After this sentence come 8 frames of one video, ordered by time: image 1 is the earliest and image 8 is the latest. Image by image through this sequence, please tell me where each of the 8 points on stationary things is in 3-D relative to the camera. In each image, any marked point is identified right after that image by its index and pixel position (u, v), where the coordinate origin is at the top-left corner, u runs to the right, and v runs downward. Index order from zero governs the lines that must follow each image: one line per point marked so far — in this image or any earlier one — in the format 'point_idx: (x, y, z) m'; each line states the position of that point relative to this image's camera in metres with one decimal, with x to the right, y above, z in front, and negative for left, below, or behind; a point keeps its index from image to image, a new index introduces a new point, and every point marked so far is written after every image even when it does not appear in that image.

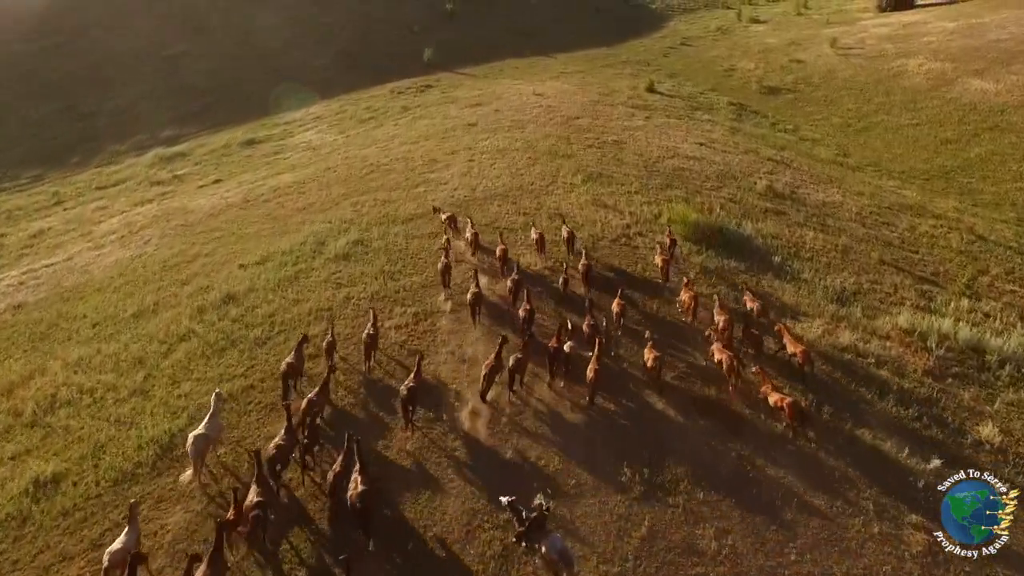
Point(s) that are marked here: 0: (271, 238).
0: (-7.1, +1.5, +18.7) m
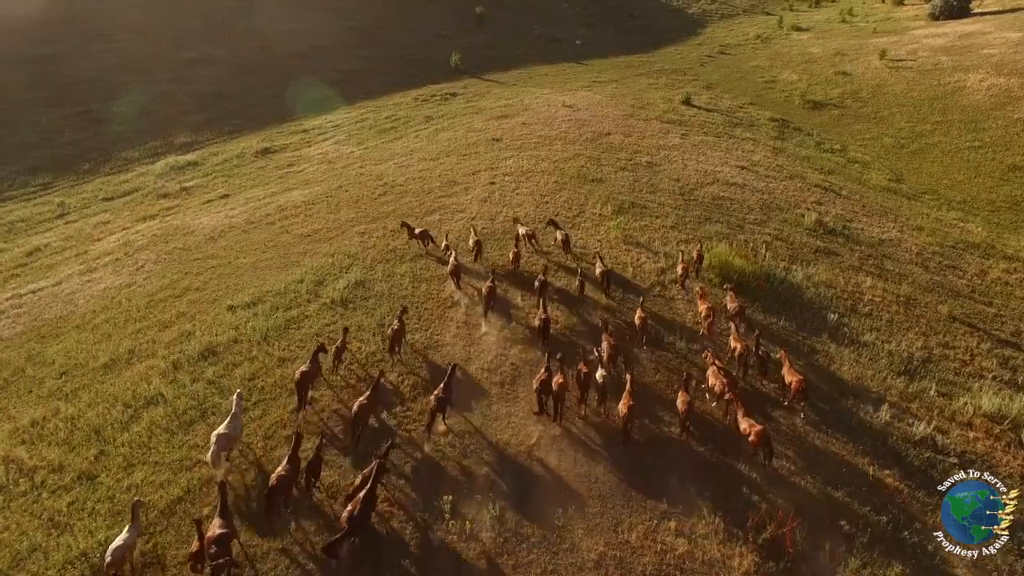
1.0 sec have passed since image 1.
0: (-6.5, +0.4, +17.1) m
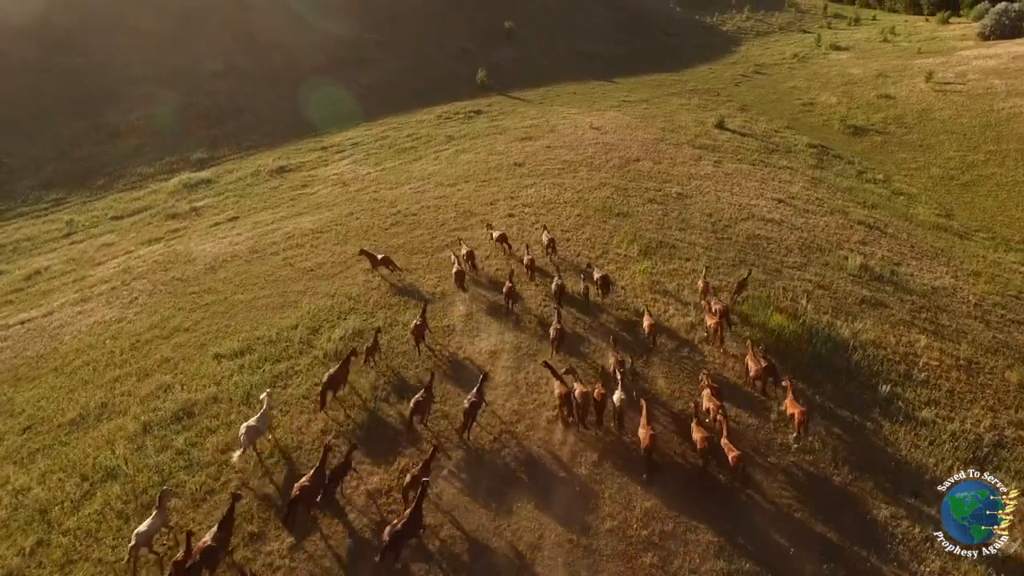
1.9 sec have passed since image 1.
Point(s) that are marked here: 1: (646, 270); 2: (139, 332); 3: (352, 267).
0: (-6.2, -0.6, +15.9) m
1: (+3.6, +0.3, +17.5) m
2: (-9.1, -1.1, +15.6) m
3: (-4.6, +0.5, +17.9) m
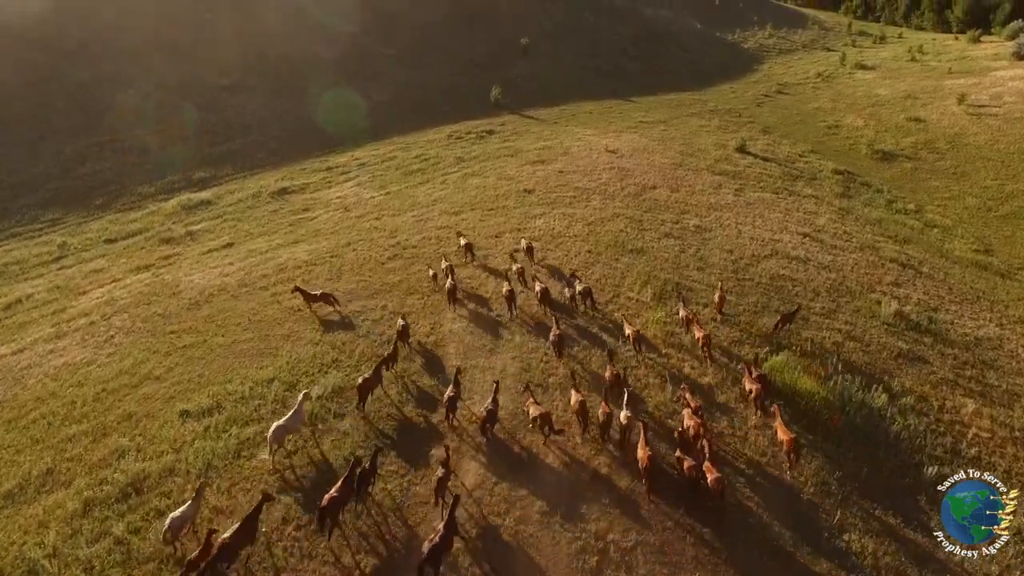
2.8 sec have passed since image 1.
0: (-6.2, -1.6, +14.6) m
1: (+3.7, -0.9, +16.0) m
2: (-9.2, -2.1, +14.4) m
3: (-4.6, -0.6, +16.7) m
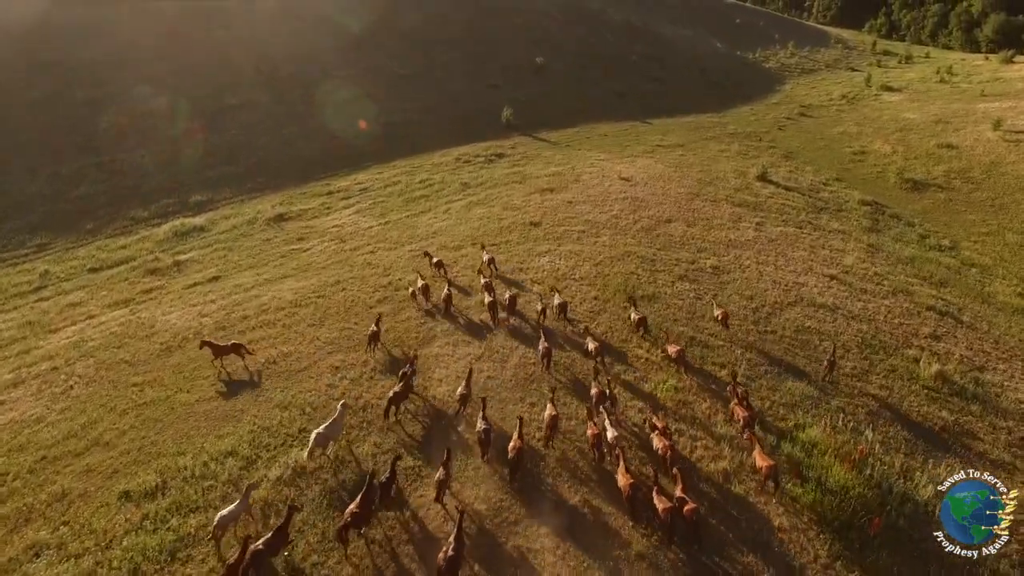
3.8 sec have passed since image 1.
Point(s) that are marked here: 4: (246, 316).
0: (-6.4, -2.8, +13.1) m
1: (+3.5, -2.2, +14.3) m
2: (-9.4, -3.2, +12.9) m
3: (-4.7, -1.9, +15.1) m
4: (-7.8, -0.8, +18.7) m
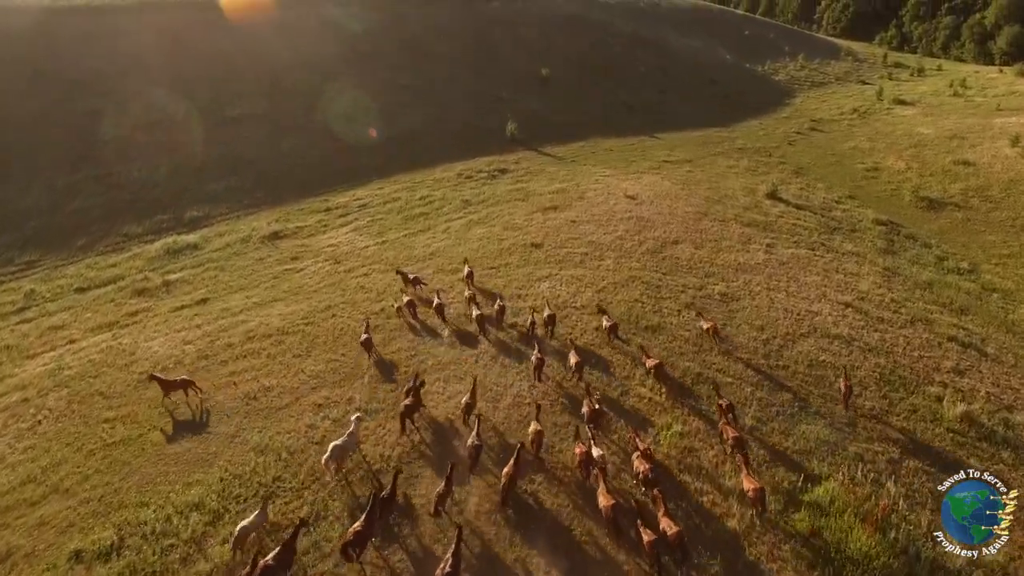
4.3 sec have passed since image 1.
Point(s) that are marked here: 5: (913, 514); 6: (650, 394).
0: (-6.5, -3.5, +12.2) m
1: (+3.4, -3.0, +13.3) m
2: (-9.5, -3.8, +12.1) m
3: (-4.8, -2.6, +14.2) m
4: (-7.9, -1.5, +17.8) m
5: (+7.4, -4.1, +11.8) m
6: (+3.2, -2.3, +14.6) m
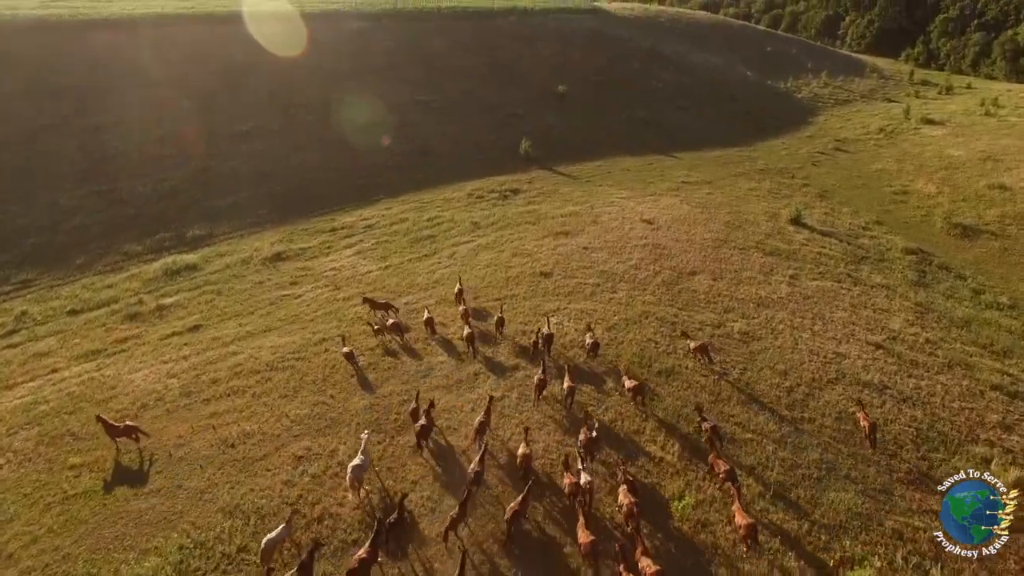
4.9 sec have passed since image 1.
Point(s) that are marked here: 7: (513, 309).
0: (-6.6, -4.2, +11.1) m
1: (+3.3, -3.9, +11.9) m
2: (-9.6, -4.5, +11.0) m
3: (-4.9, -3.4, +13.1) m
4: (-7.8, -2.4, +16.8) m
5: (+7.2, -5.1, +10.3) m
6: (+3.1, -3.3, +13.3) m
7: (0.0, -0.7, +19.6) m
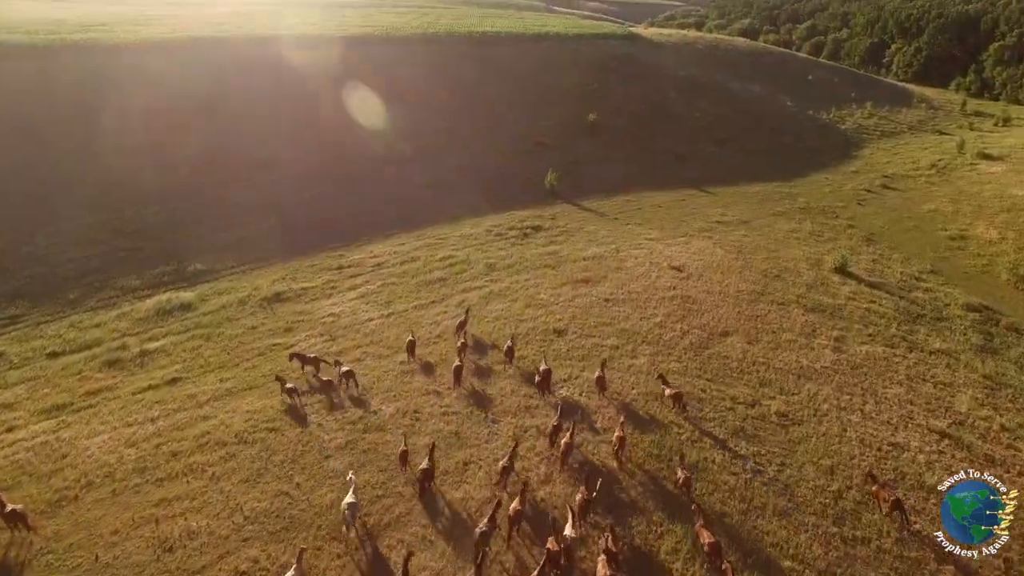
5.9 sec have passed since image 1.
0: (-7.0, -5.5, +9.1) m
1: (+3.0, -5.5, +9.4) m
2: (-10.0, -5.7, +9.2) m
3: (-5.1, -4.8, +11.0) m
4: (-7.9, -3.8, +14.9) m
5: (+6.8, -6.7, +7.5) m
6: (+2.9, -4.9, +10.8) m
7: (+0.1, -2.4, +17.3) m
